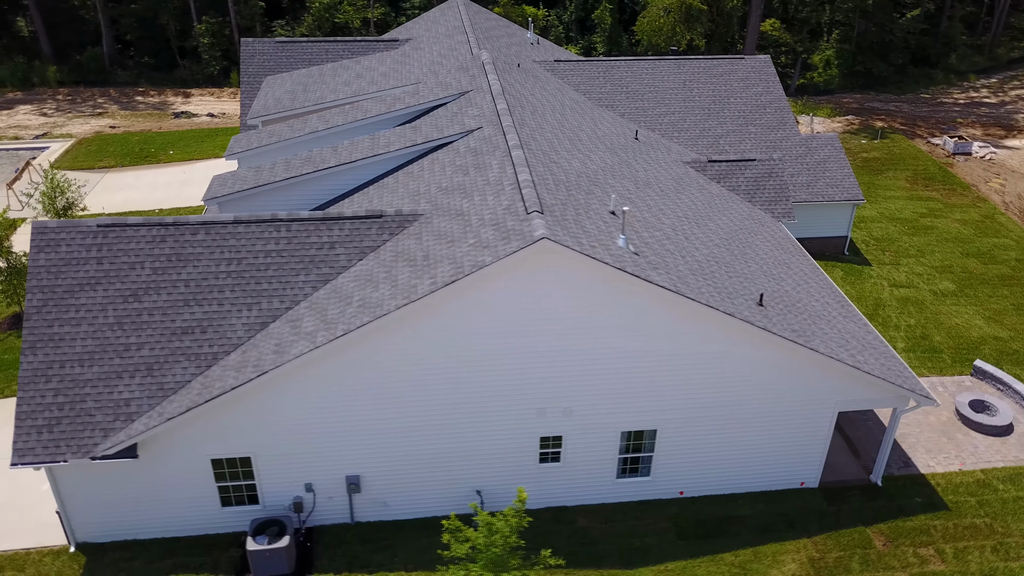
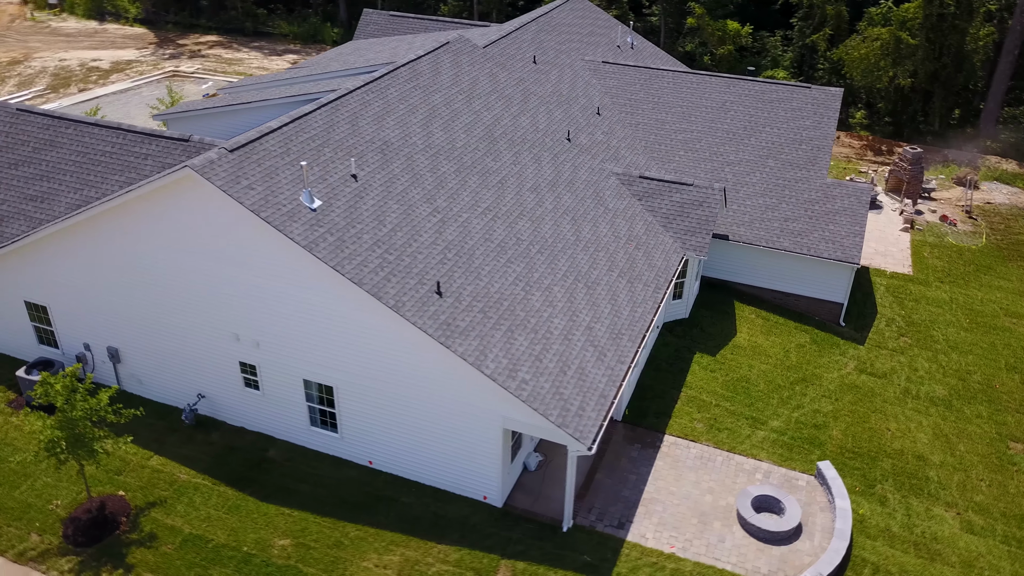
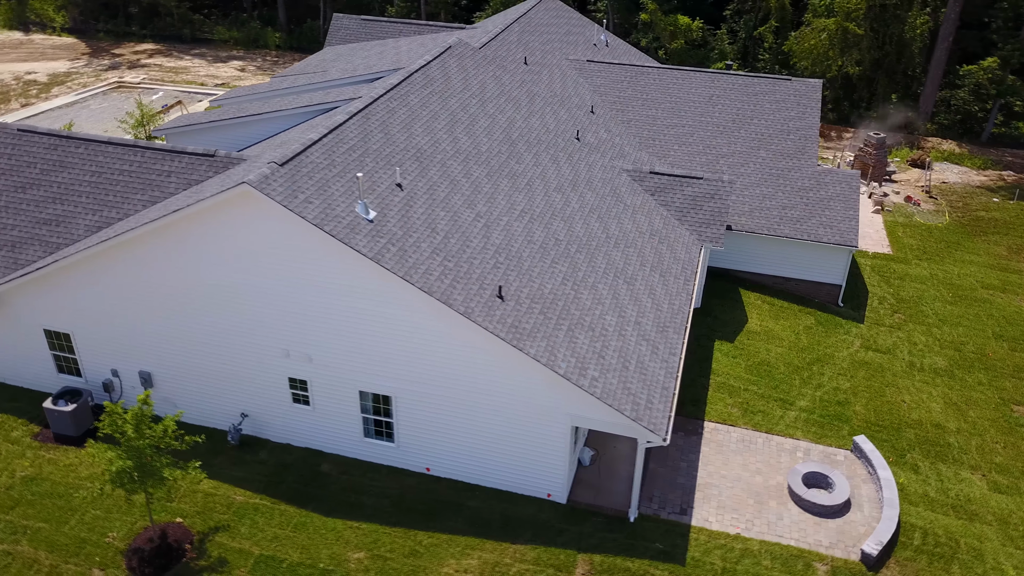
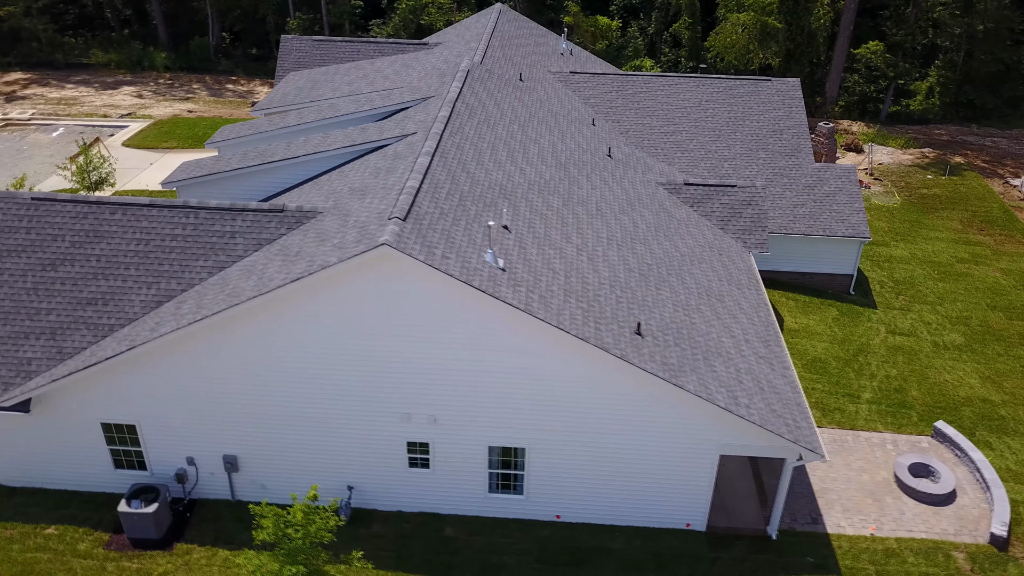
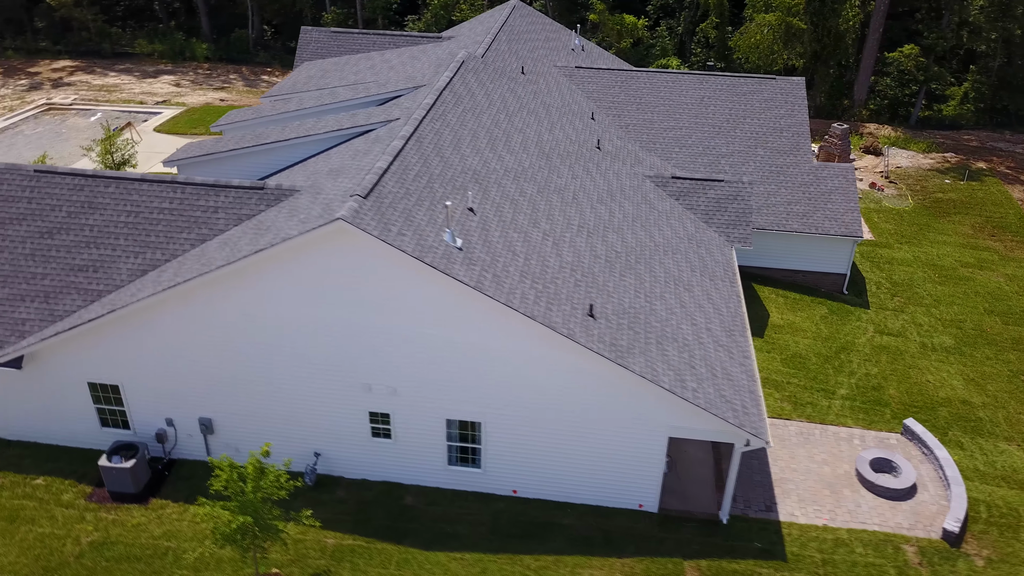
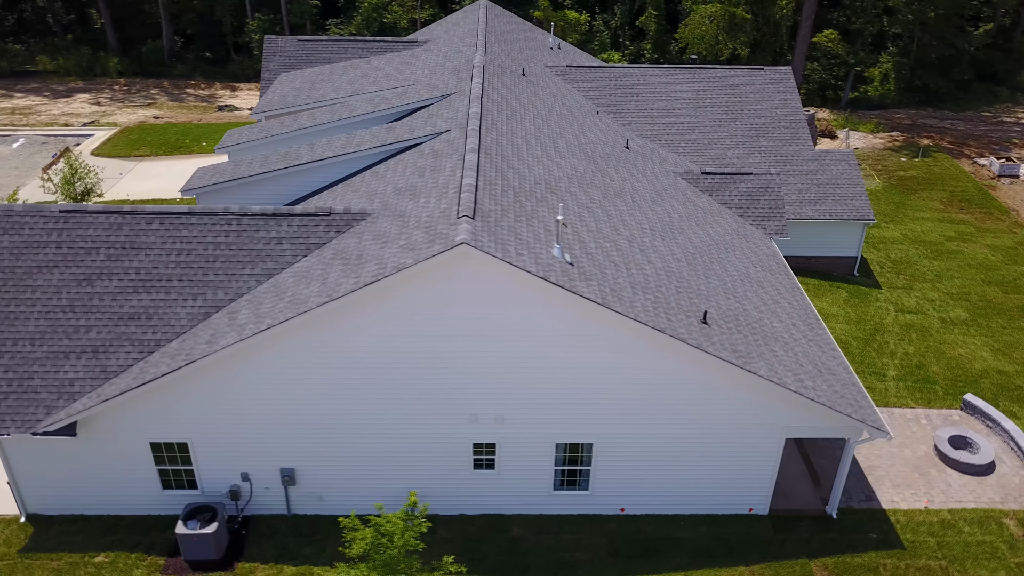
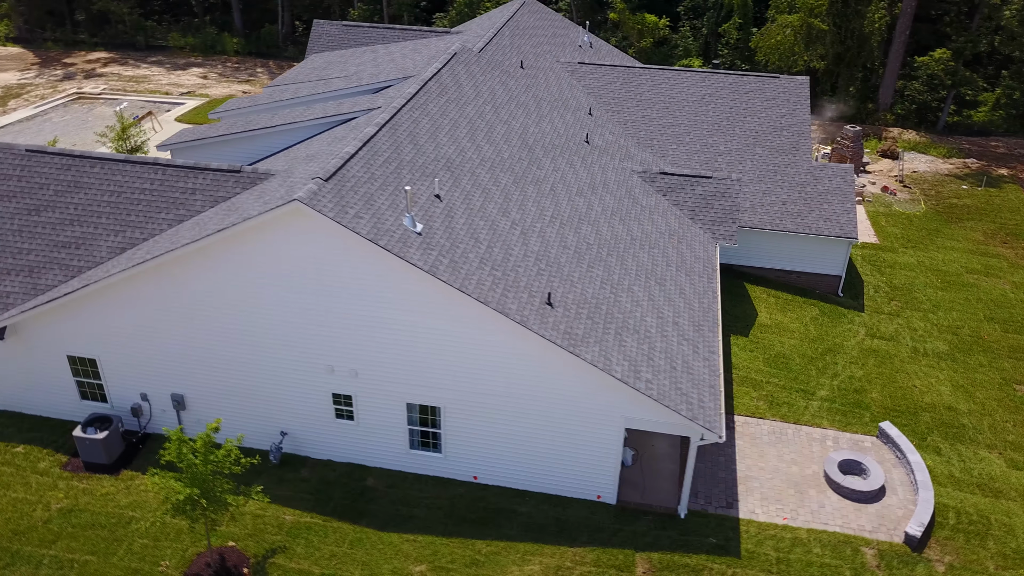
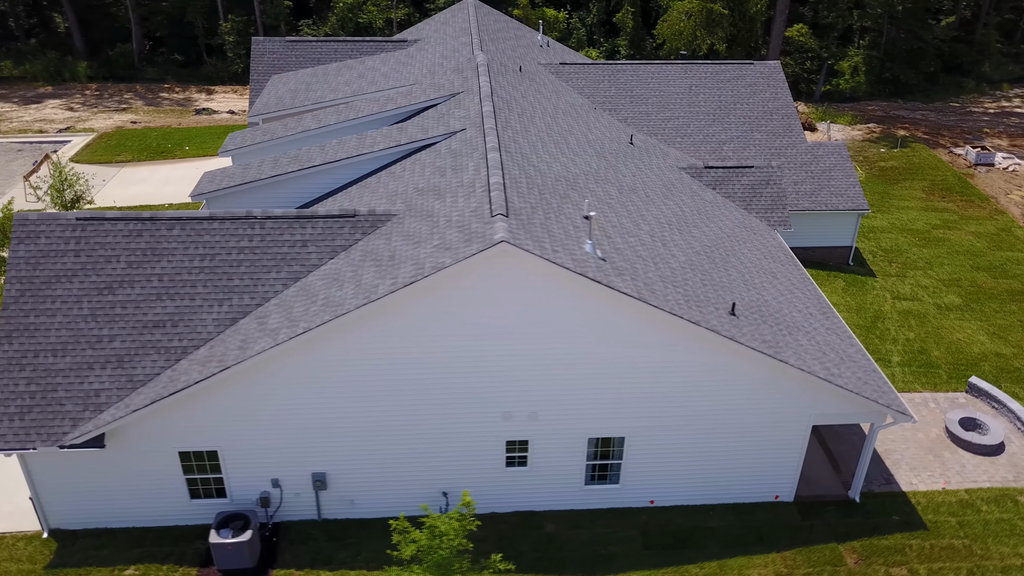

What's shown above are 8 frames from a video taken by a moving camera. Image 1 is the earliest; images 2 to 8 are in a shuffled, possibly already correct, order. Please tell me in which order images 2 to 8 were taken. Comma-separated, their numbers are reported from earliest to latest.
8, 6, 4, 5, 7, 3, 2
